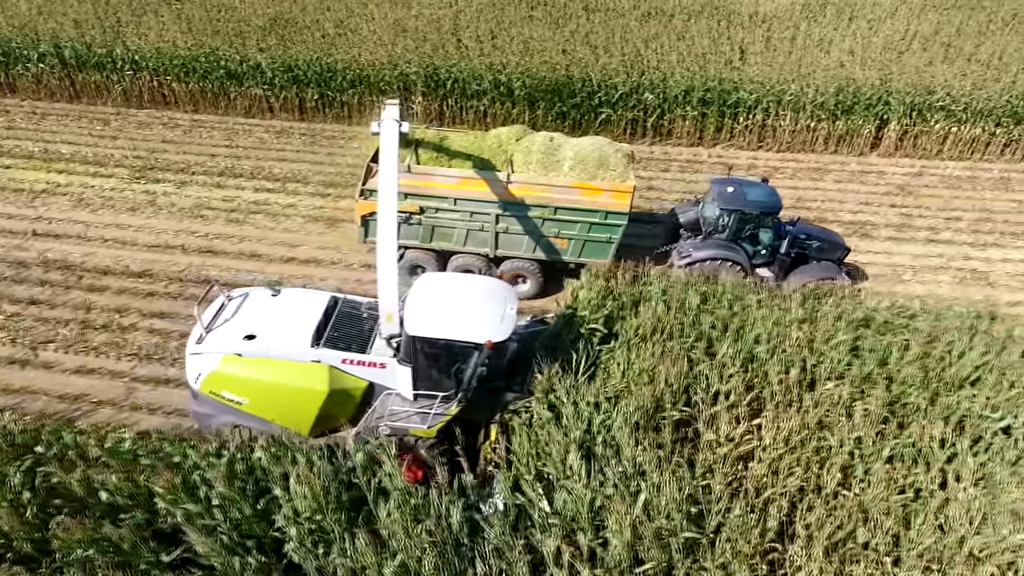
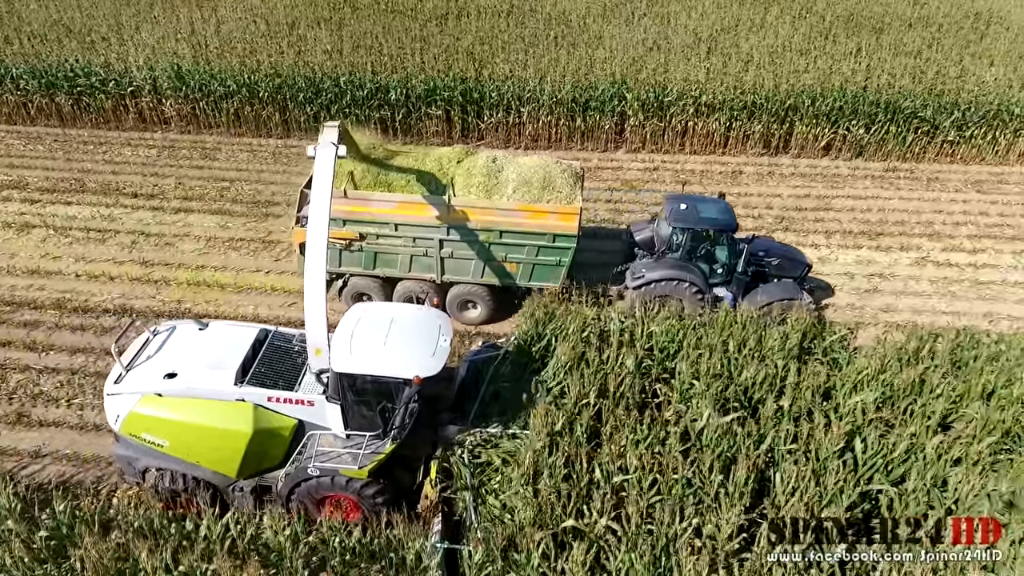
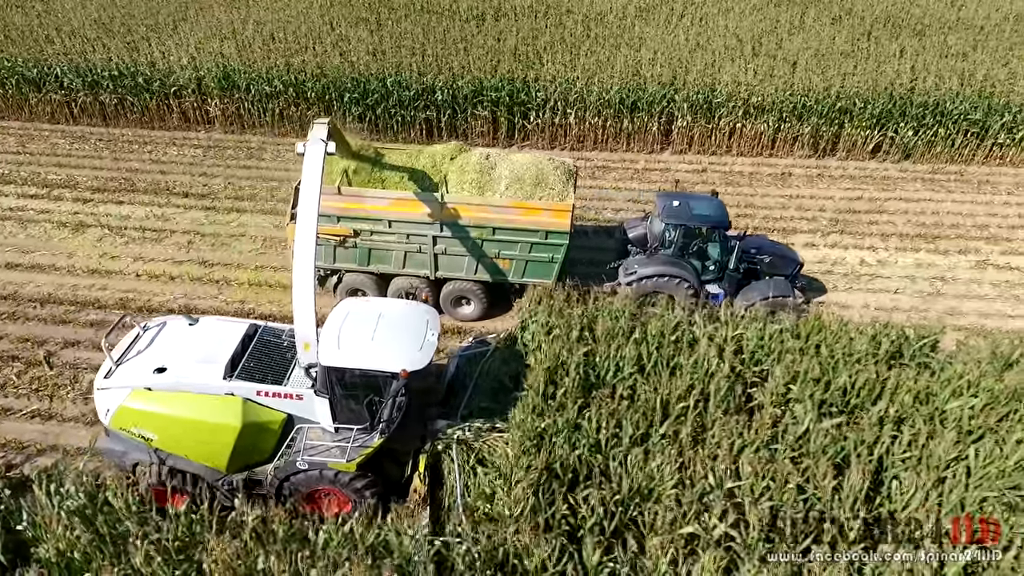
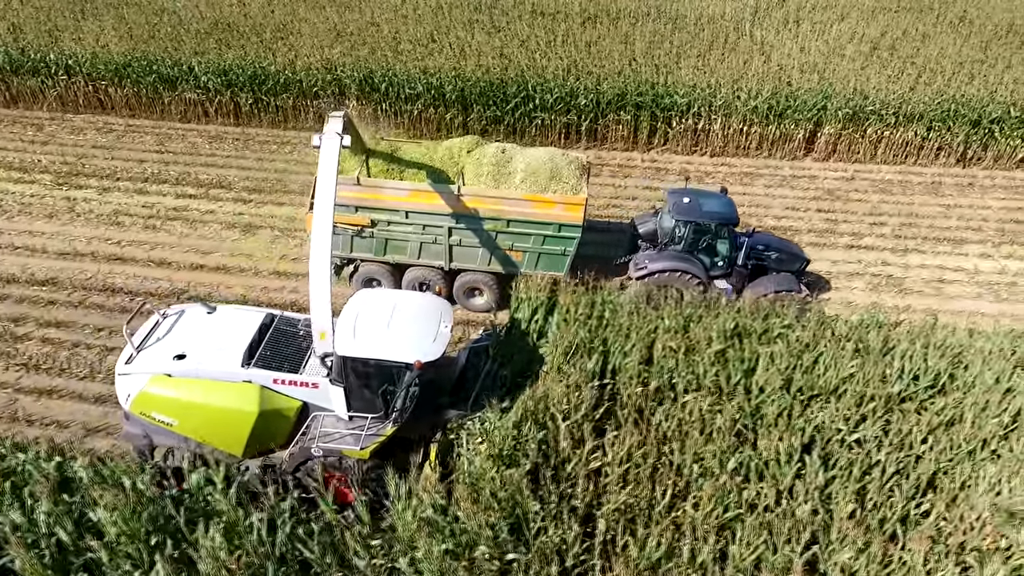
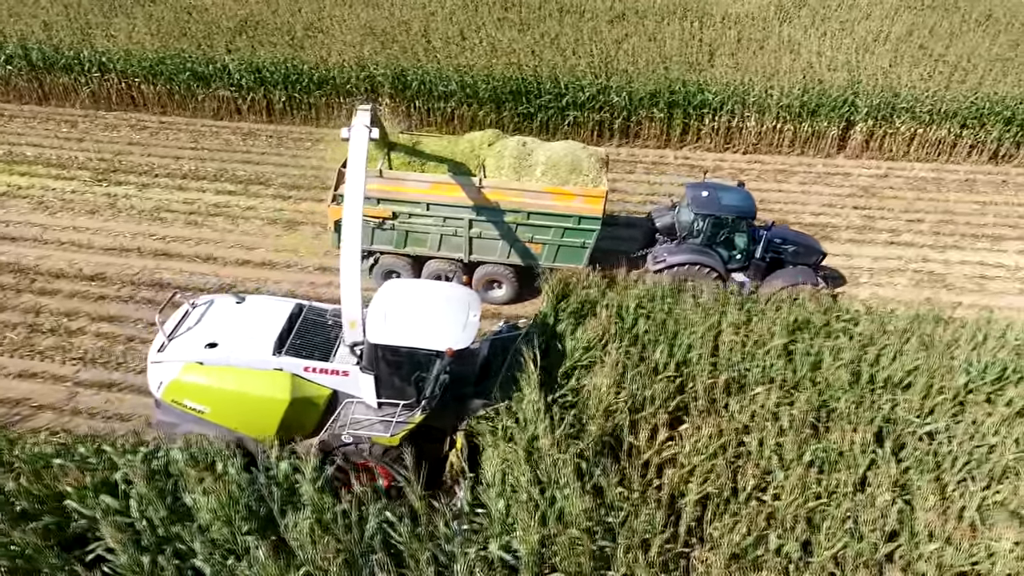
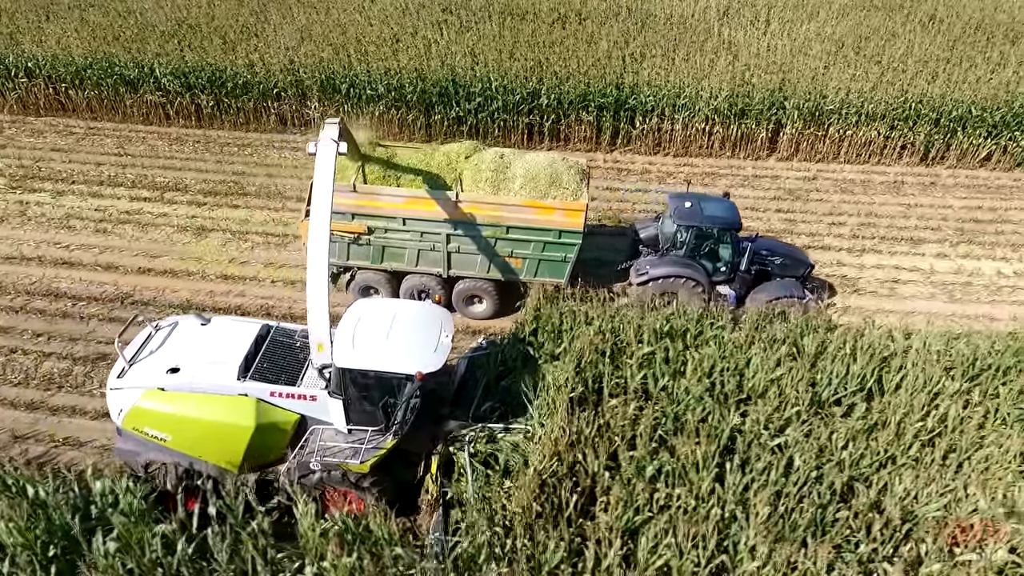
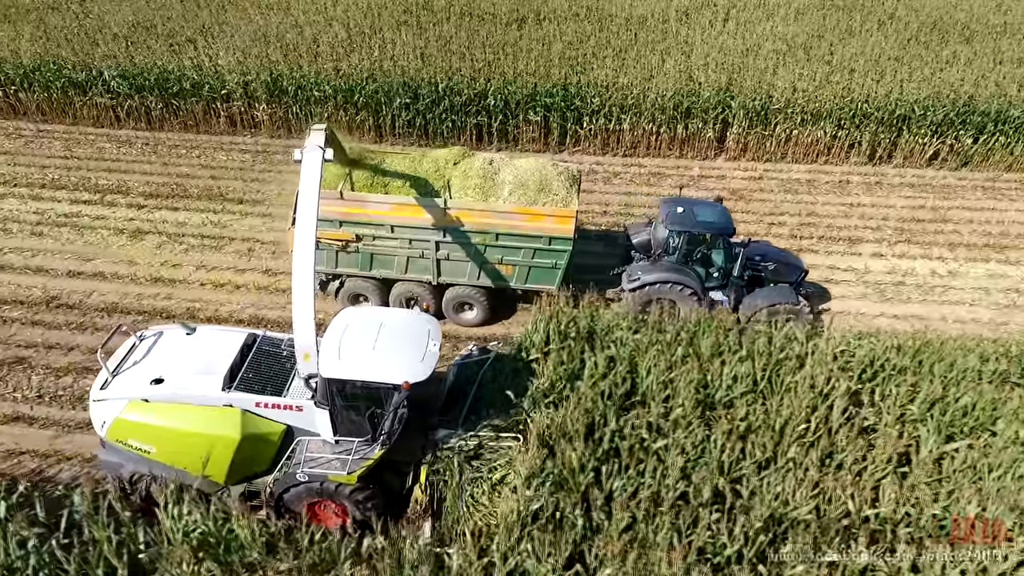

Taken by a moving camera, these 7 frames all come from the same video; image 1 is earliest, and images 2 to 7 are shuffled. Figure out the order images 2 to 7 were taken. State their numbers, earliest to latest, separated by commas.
5, 4, 6, 7, 3, 2
